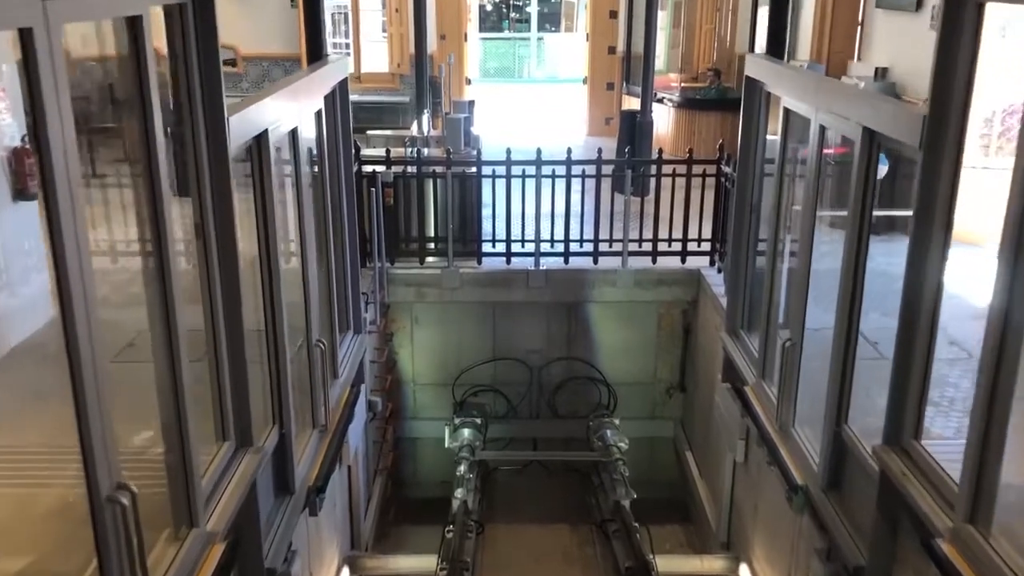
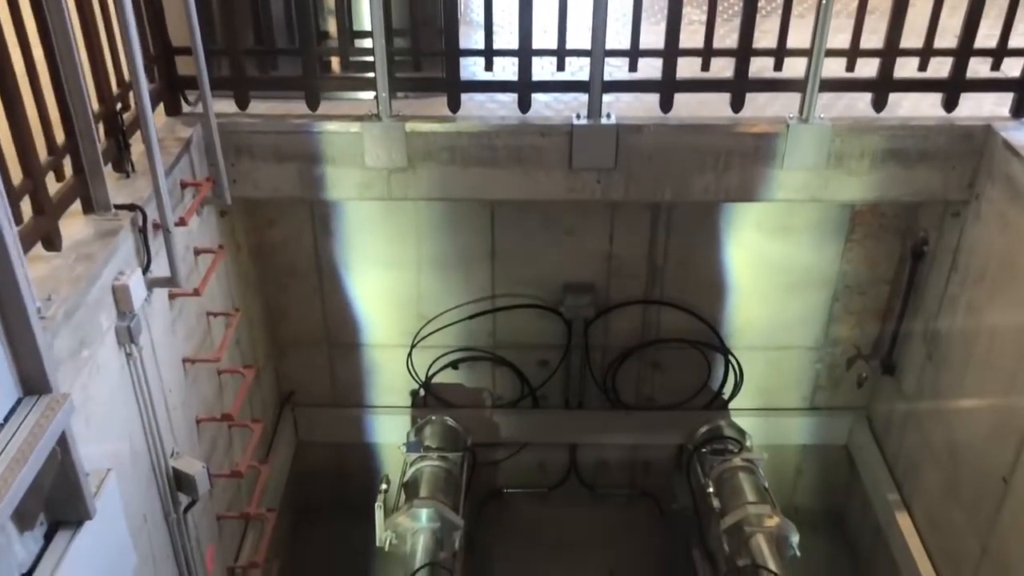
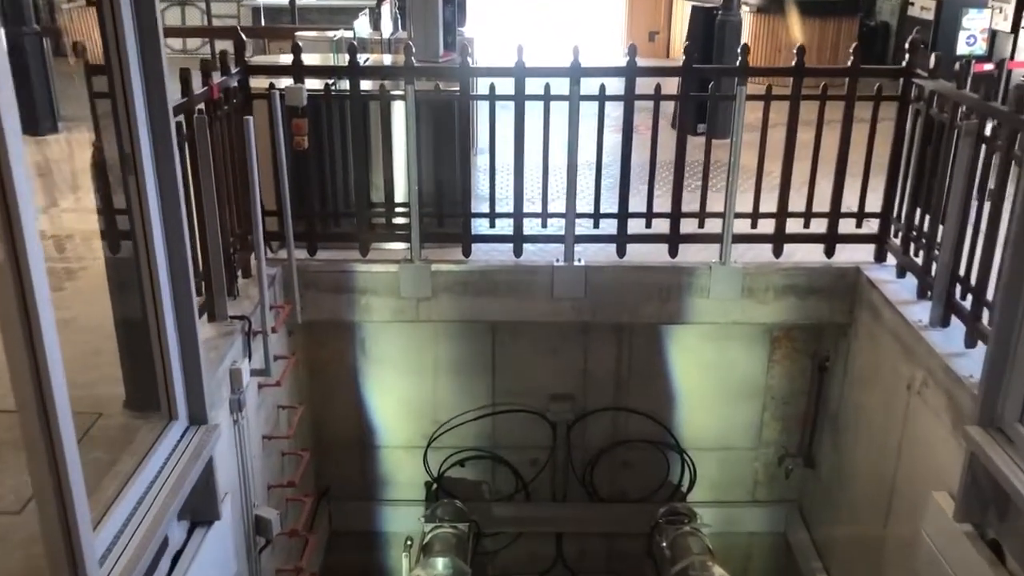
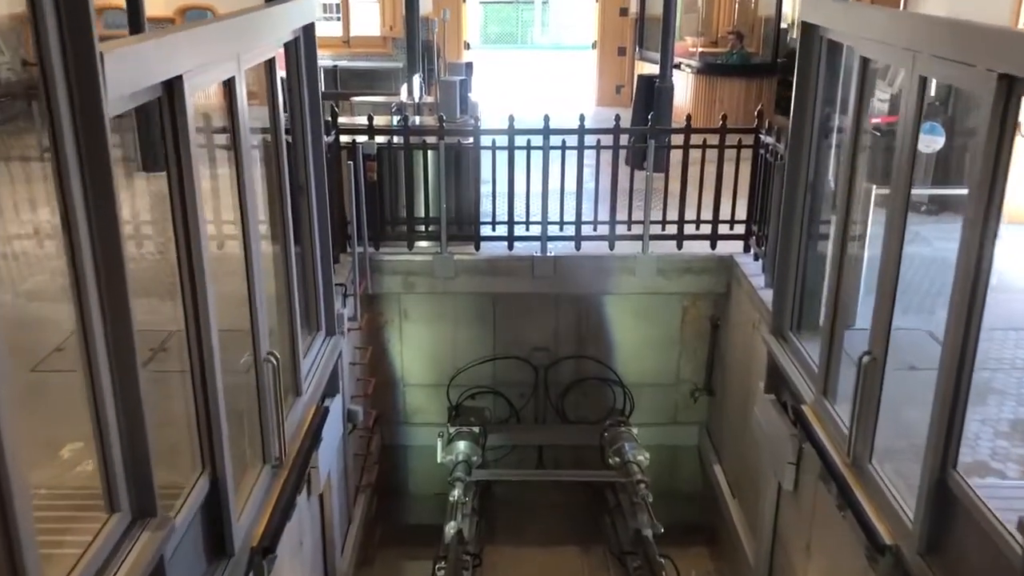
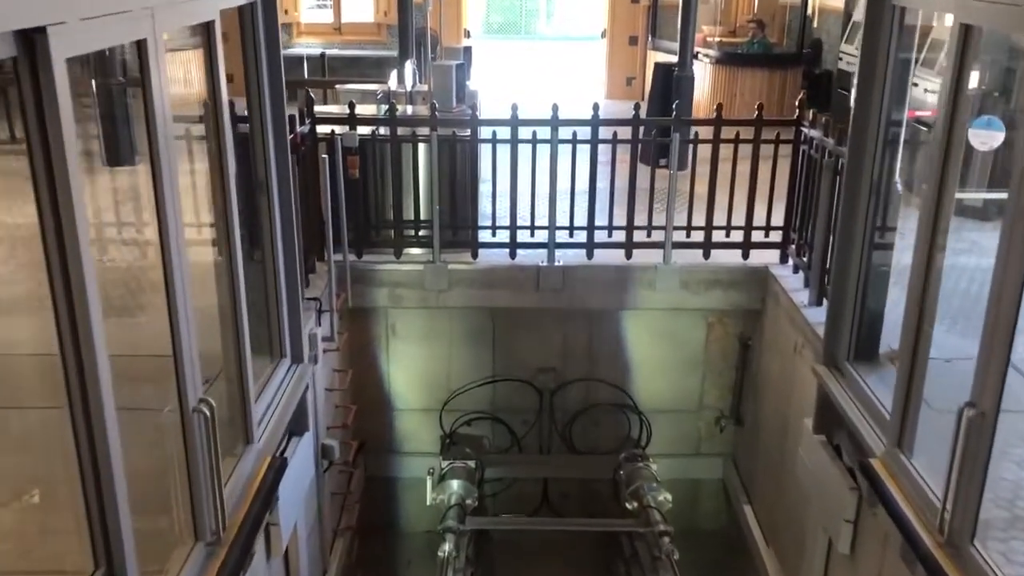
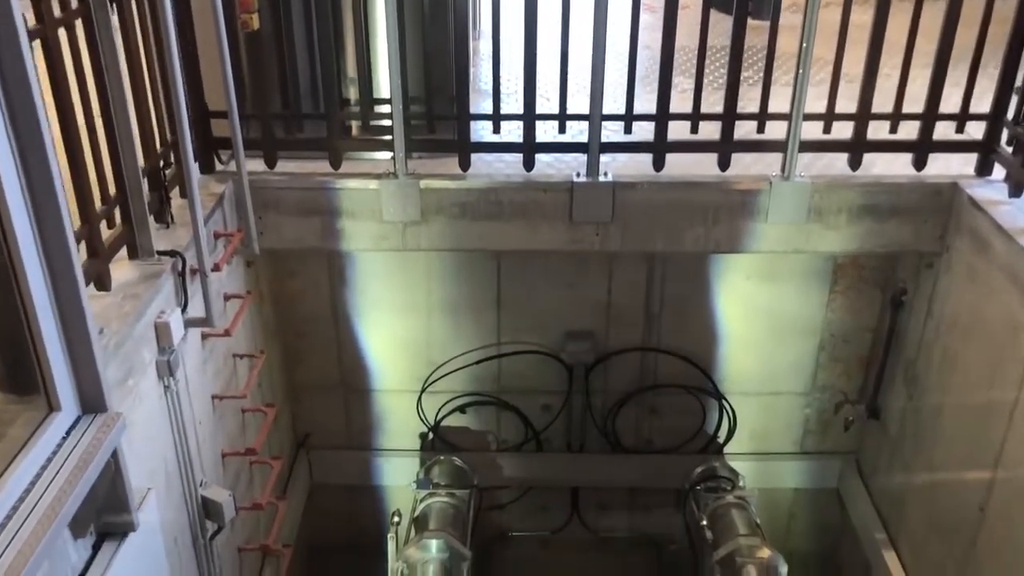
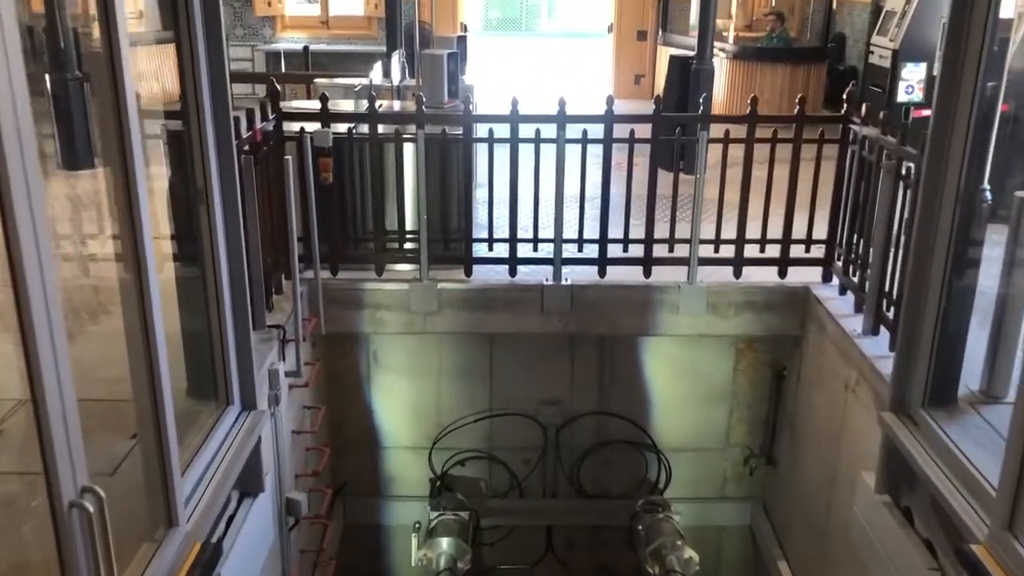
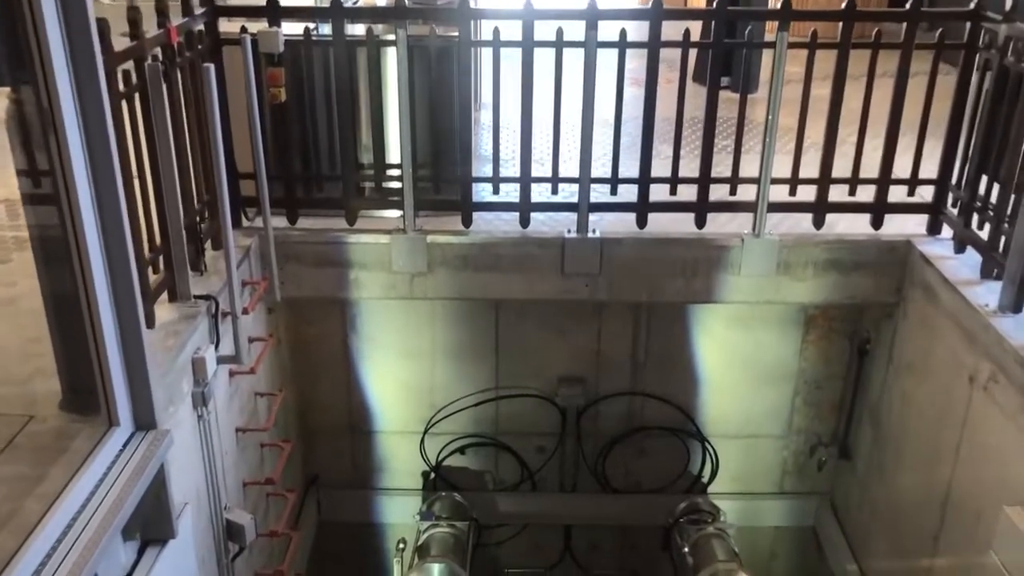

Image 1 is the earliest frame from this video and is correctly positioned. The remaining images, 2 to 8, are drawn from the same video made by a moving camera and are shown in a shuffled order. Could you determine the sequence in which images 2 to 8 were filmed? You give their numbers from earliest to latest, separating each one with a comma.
4, 5, 7, 3, 8, 6, 2
